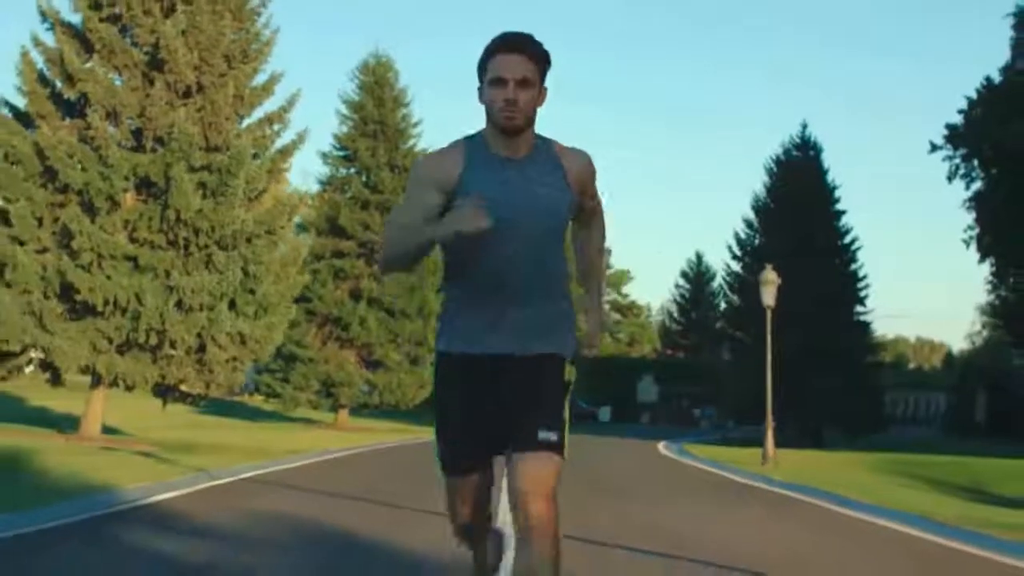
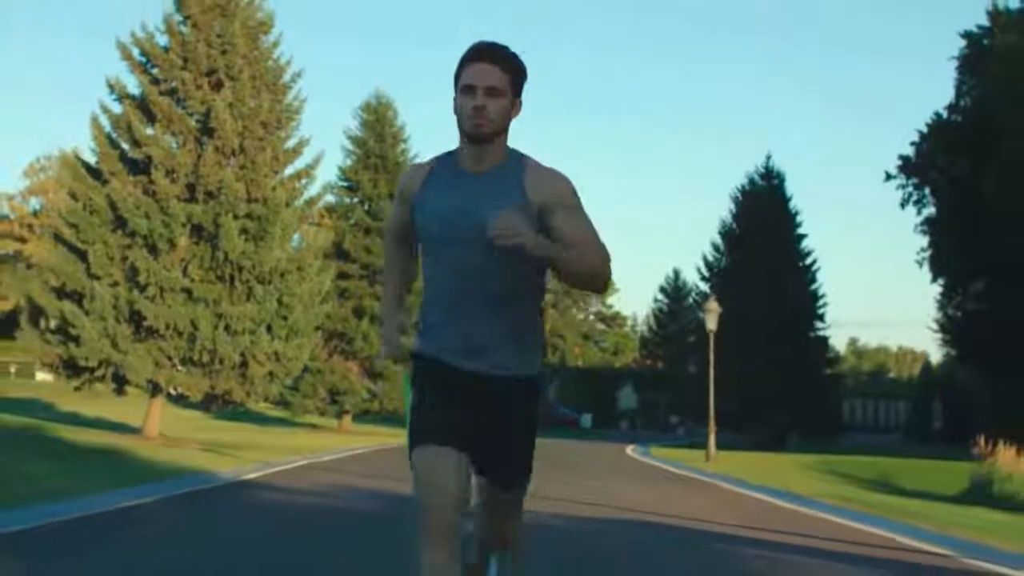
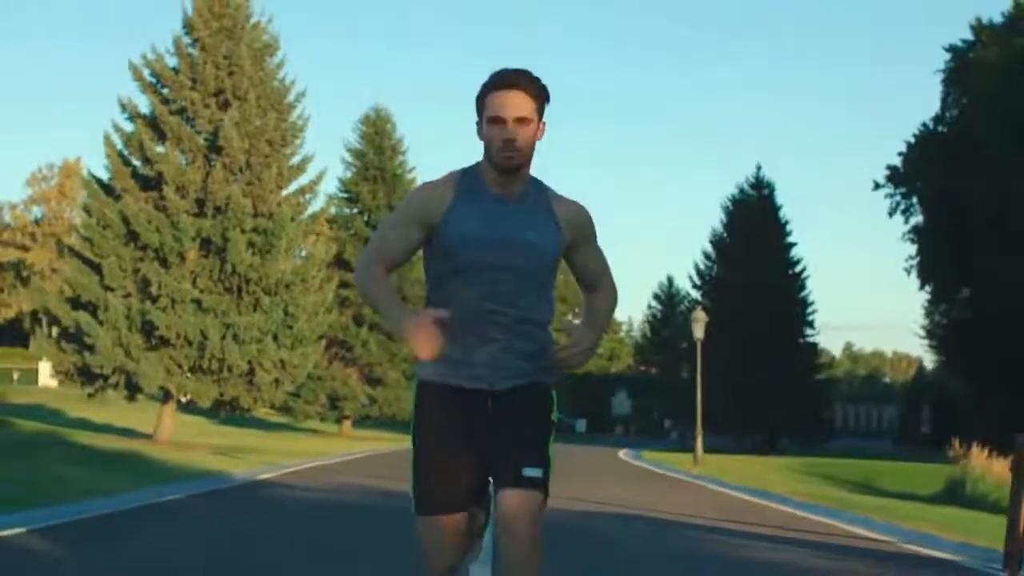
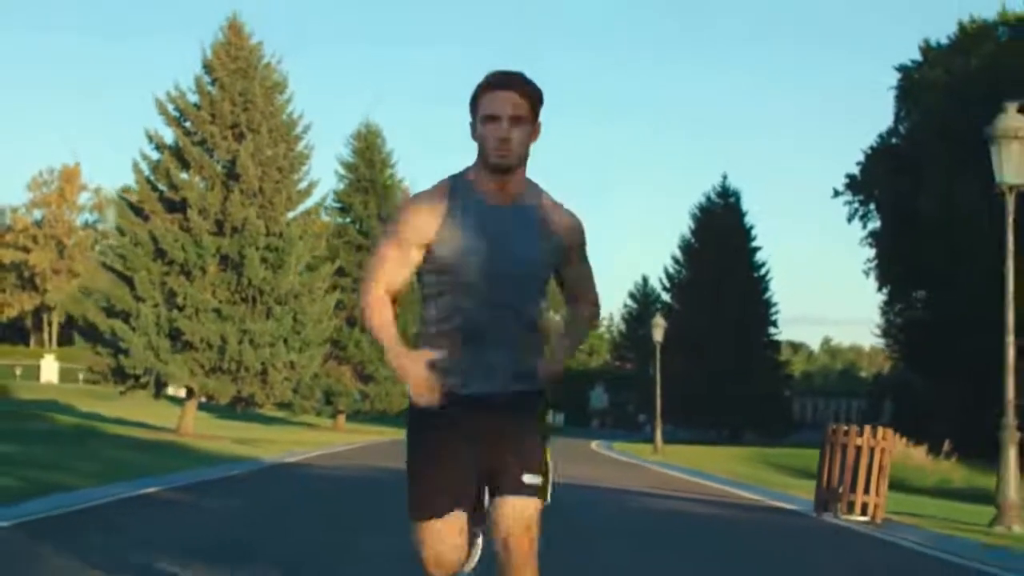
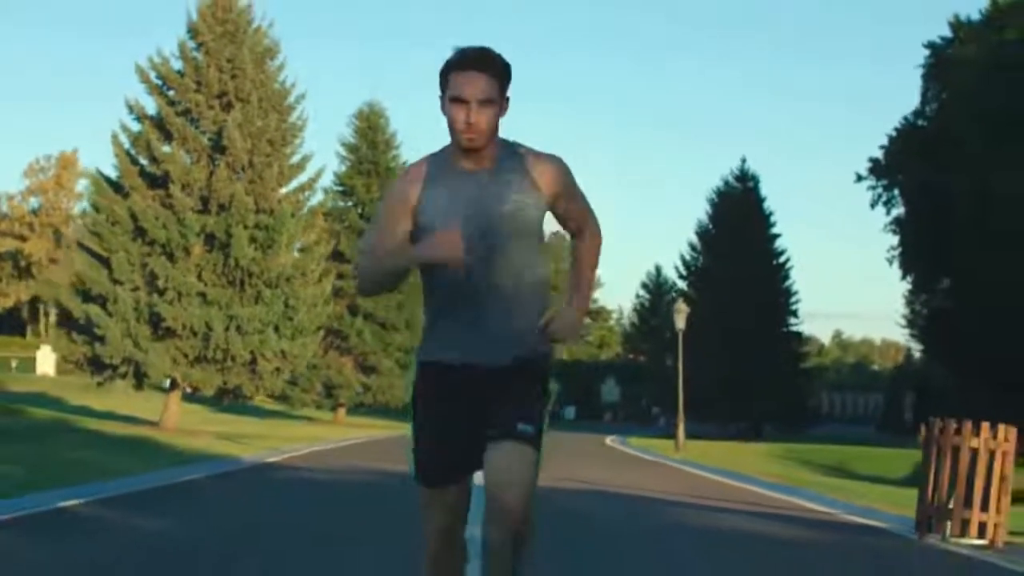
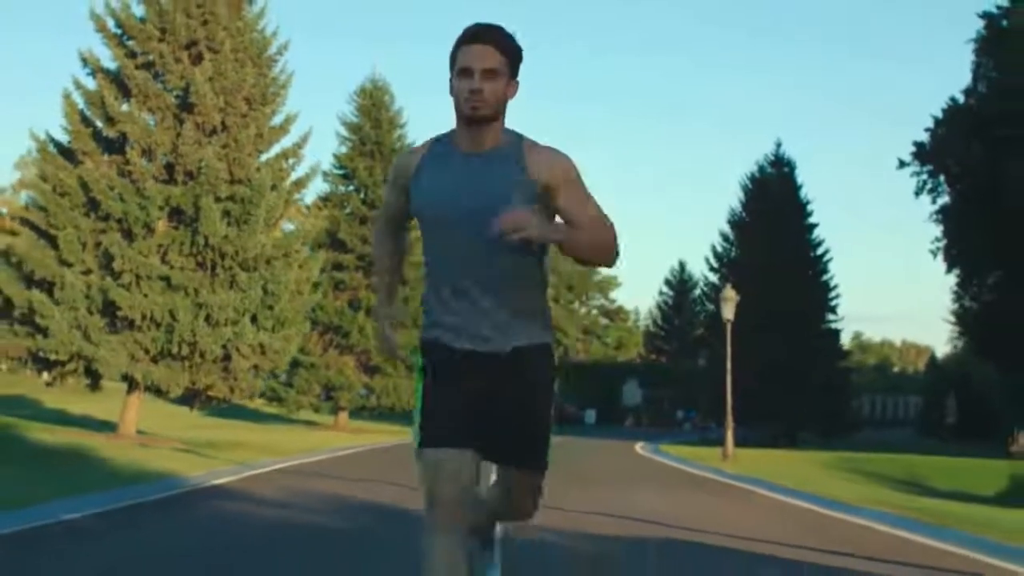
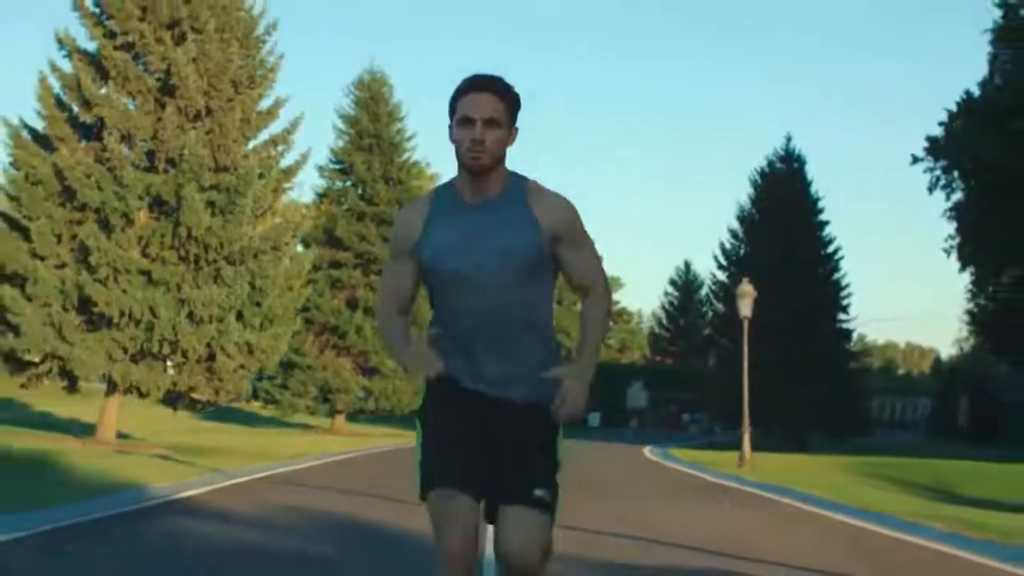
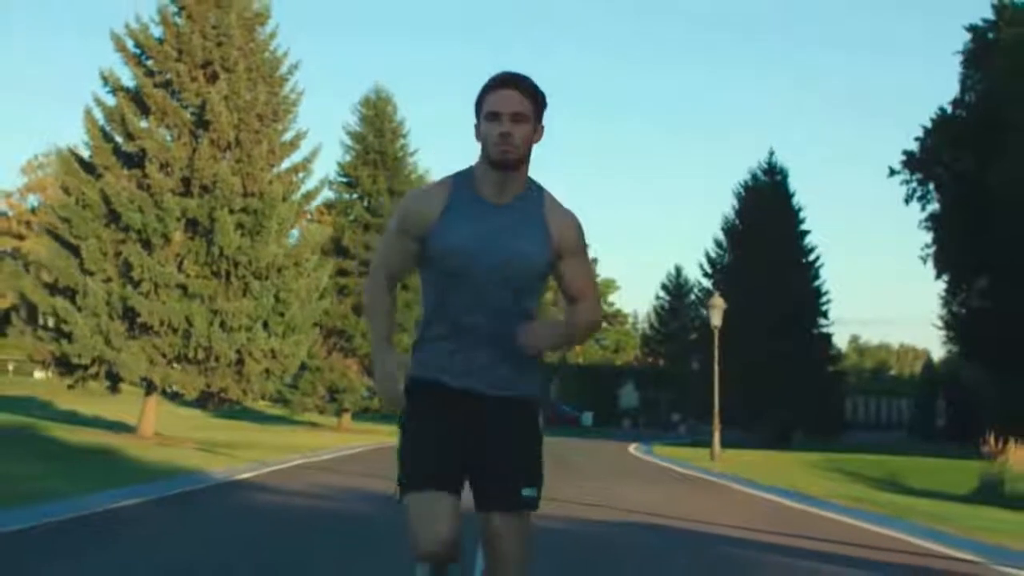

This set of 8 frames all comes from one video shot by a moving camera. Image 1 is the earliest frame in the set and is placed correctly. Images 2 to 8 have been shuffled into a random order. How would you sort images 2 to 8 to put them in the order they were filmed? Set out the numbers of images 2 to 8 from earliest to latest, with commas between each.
7, 6, 8, 2, 3, 5, 4
